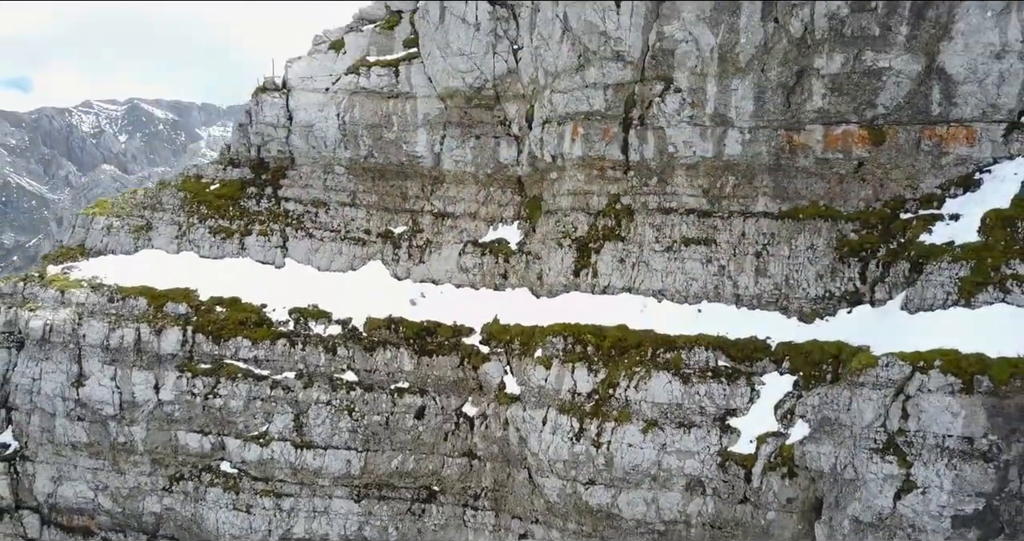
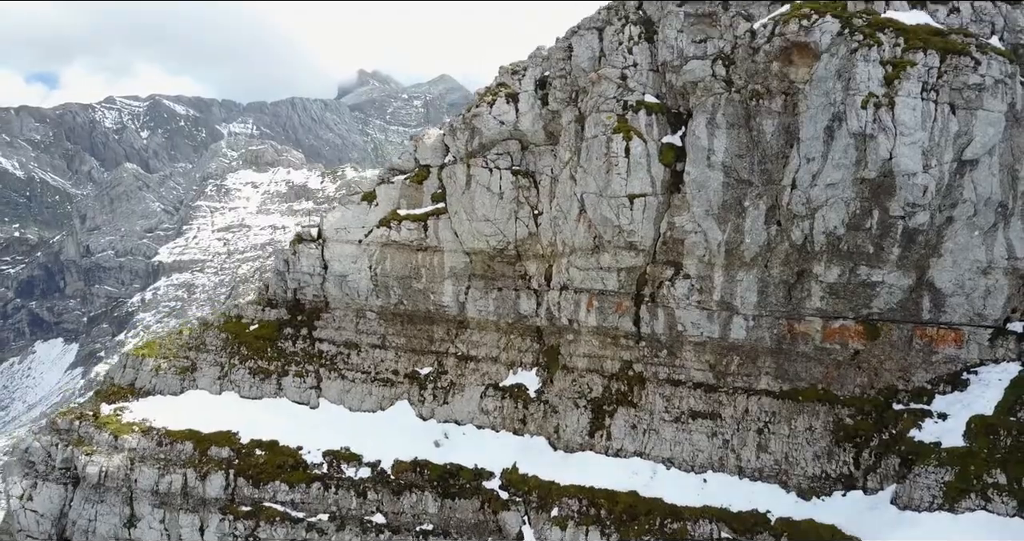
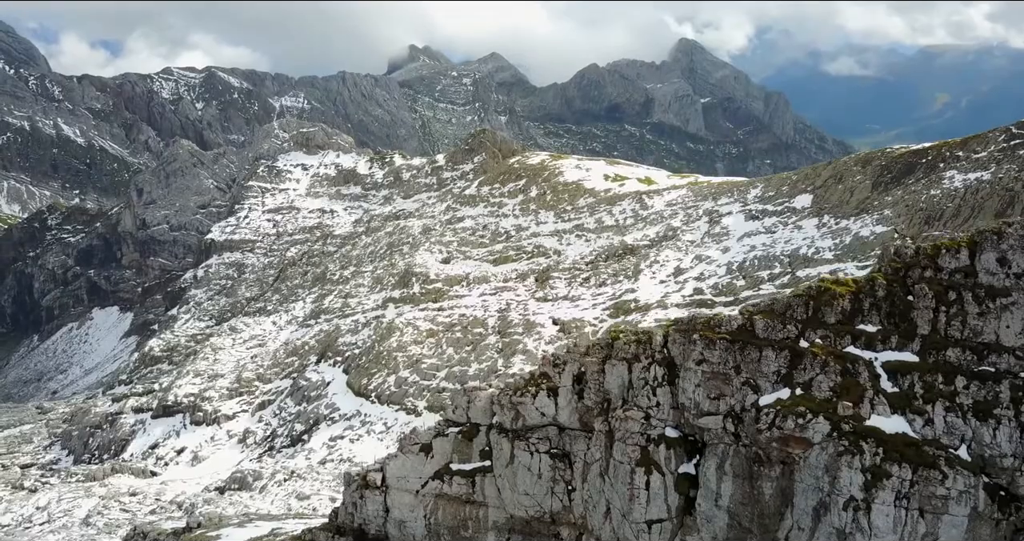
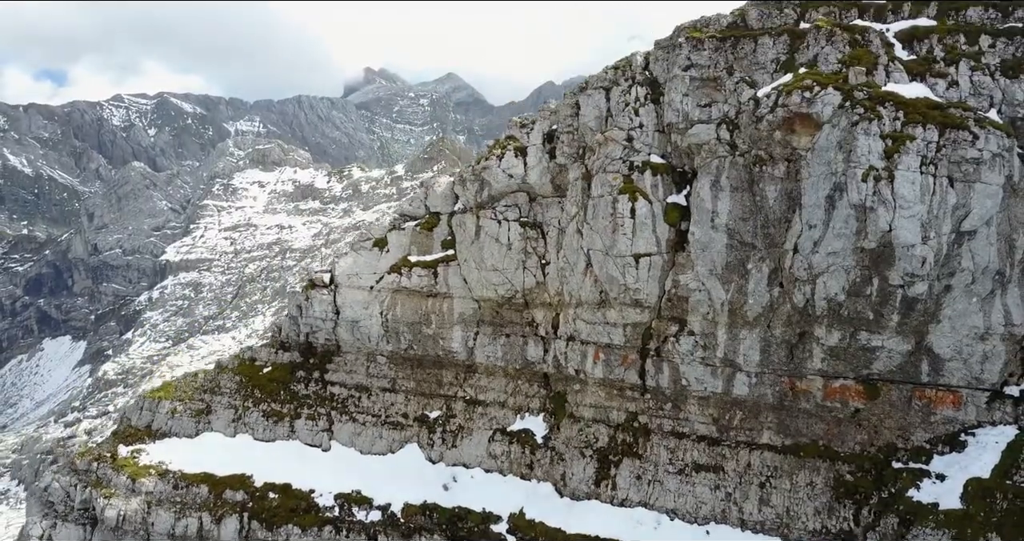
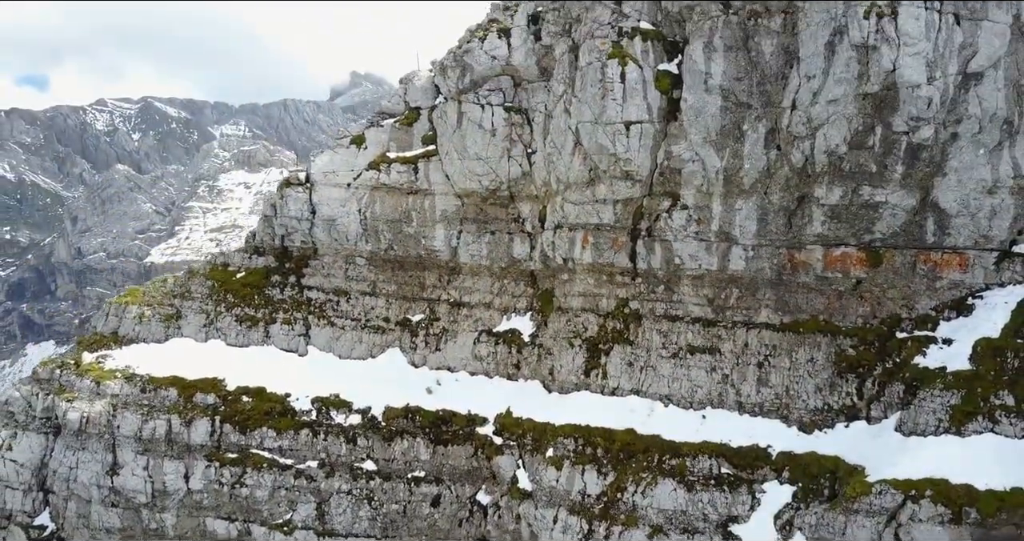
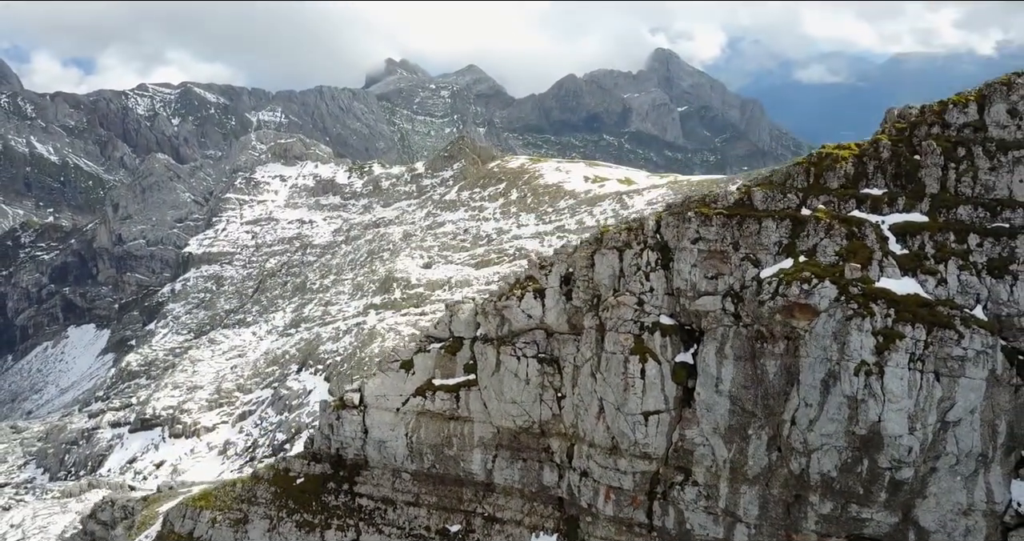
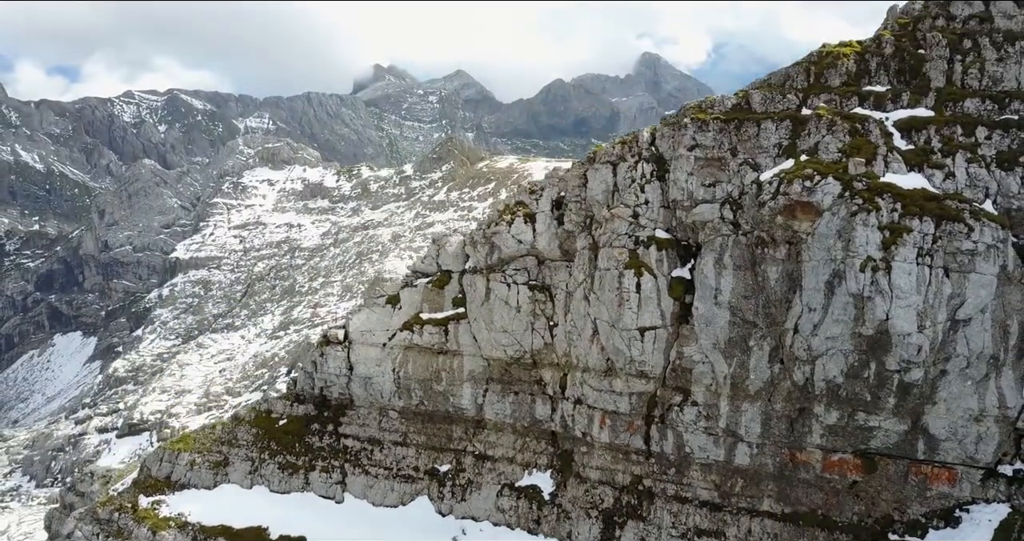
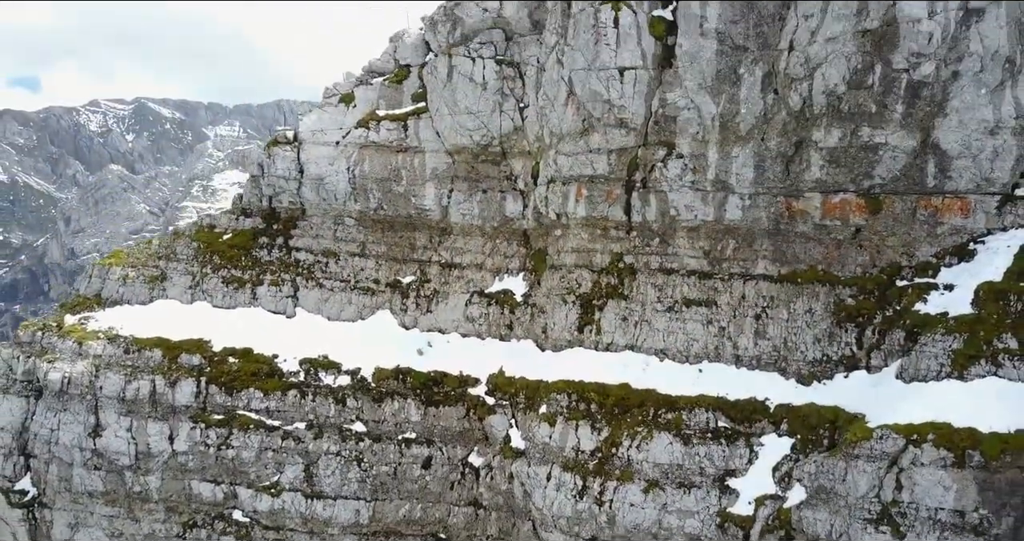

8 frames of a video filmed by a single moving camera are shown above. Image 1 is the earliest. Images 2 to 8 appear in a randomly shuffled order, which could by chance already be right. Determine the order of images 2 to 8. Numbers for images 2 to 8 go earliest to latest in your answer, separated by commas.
8, 5, 2, 4, 7, 6, 3
